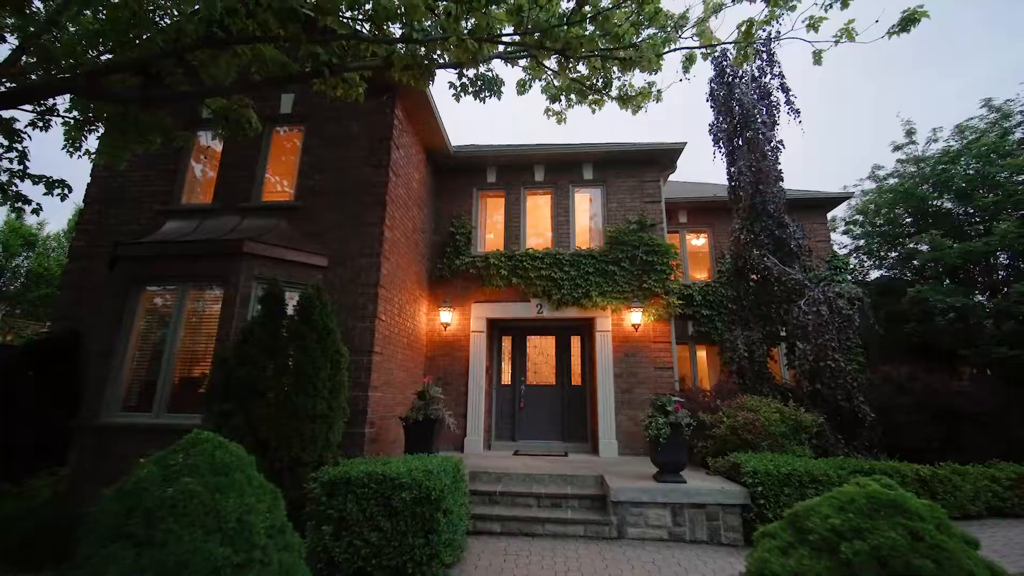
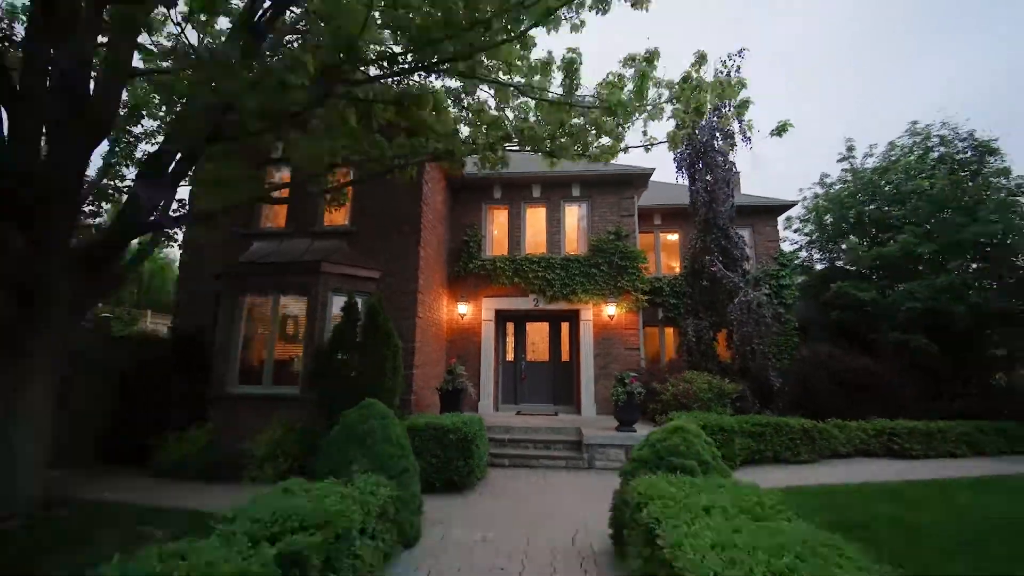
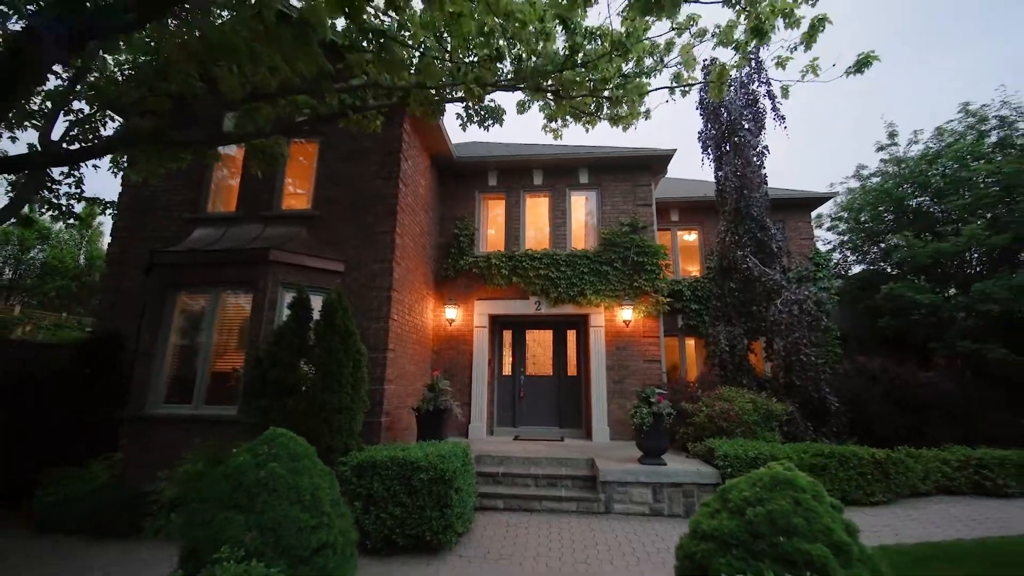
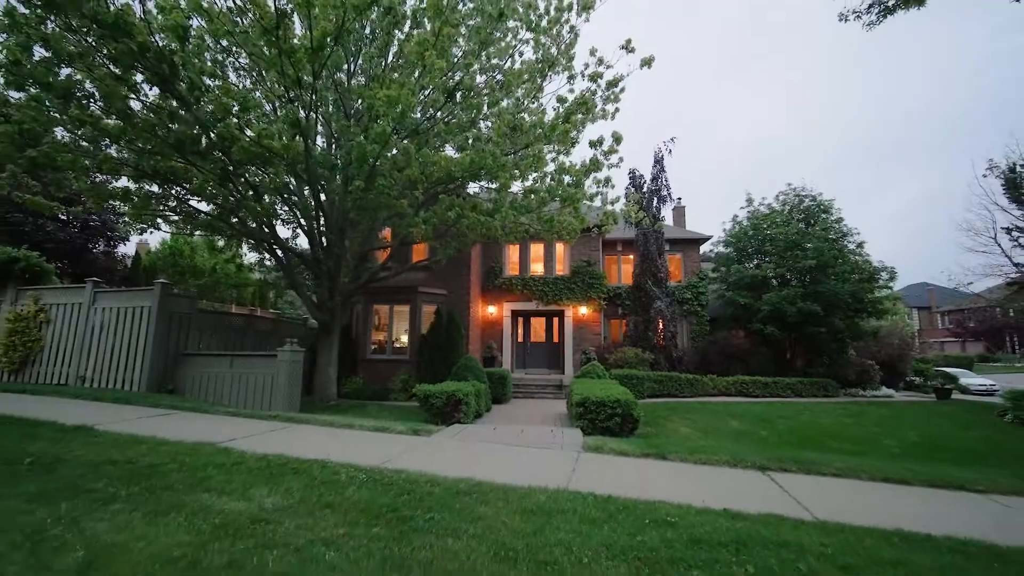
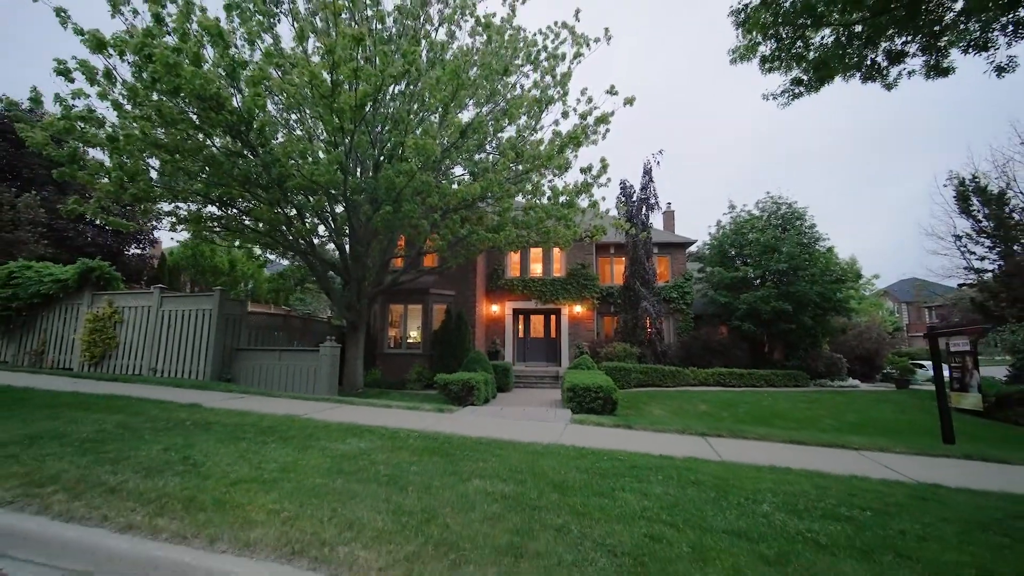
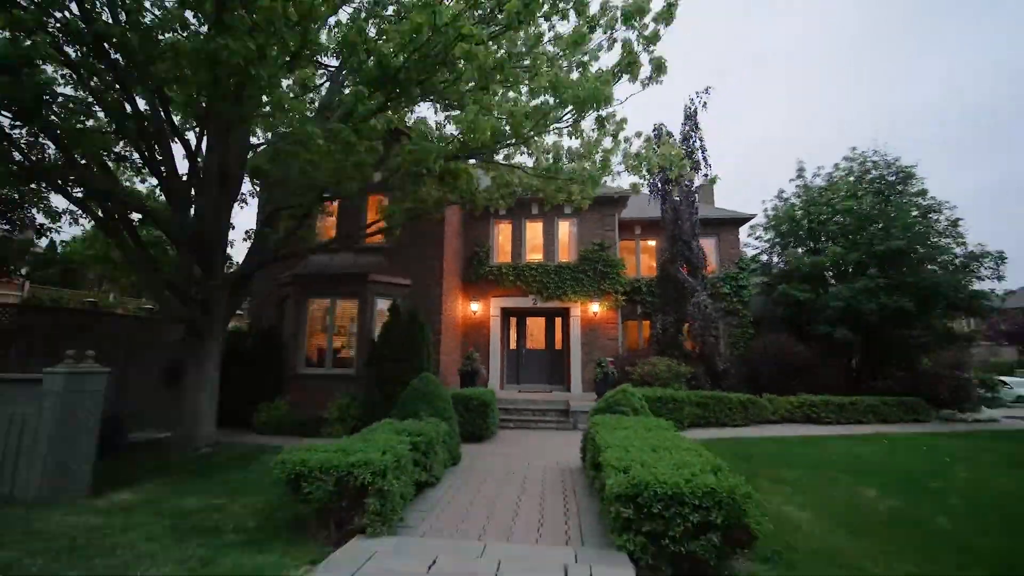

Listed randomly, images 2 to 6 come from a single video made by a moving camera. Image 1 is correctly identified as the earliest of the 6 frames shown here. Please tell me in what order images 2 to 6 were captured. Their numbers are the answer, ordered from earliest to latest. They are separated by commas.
3, 2, 6, 4, 5
